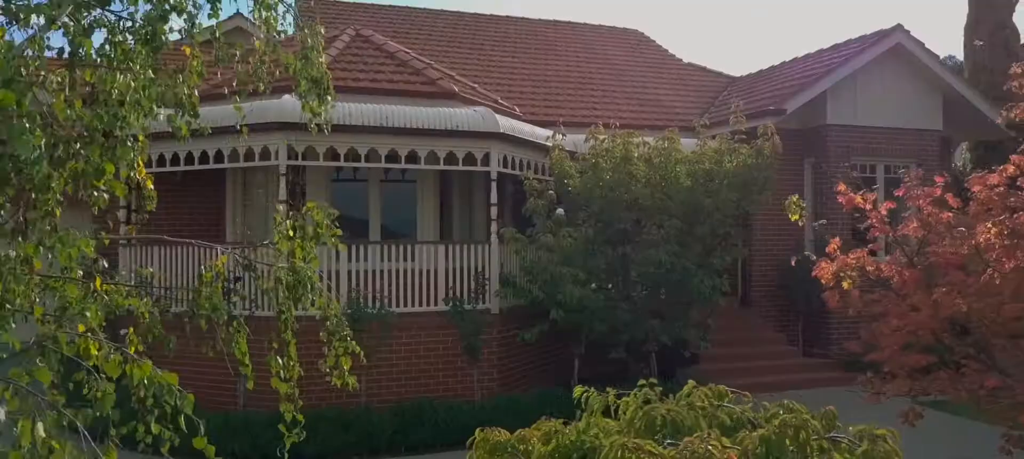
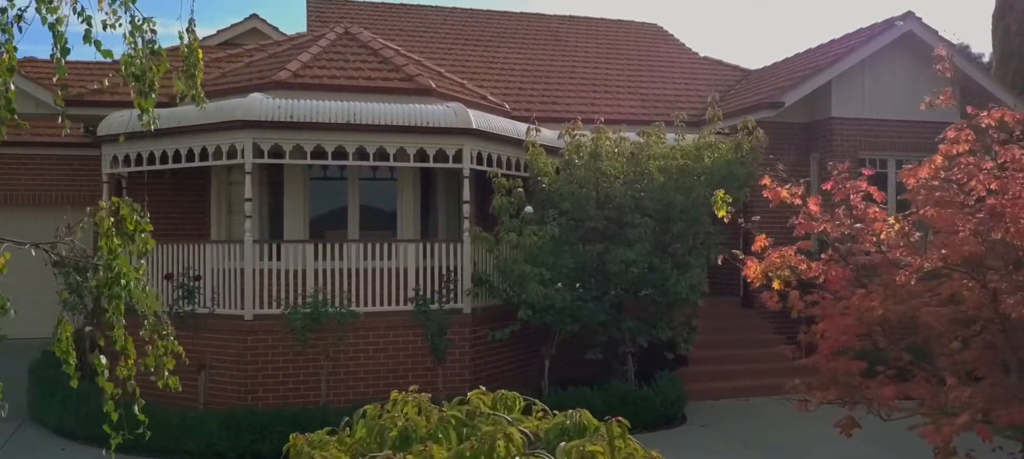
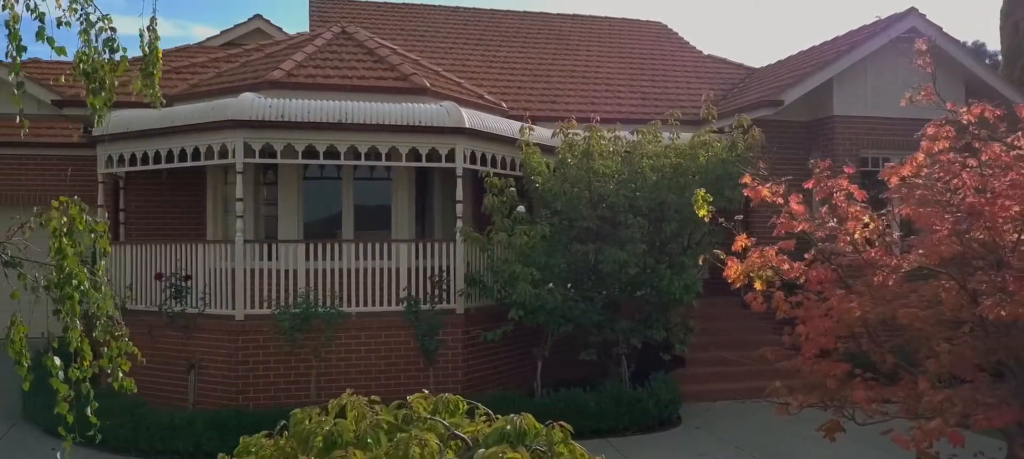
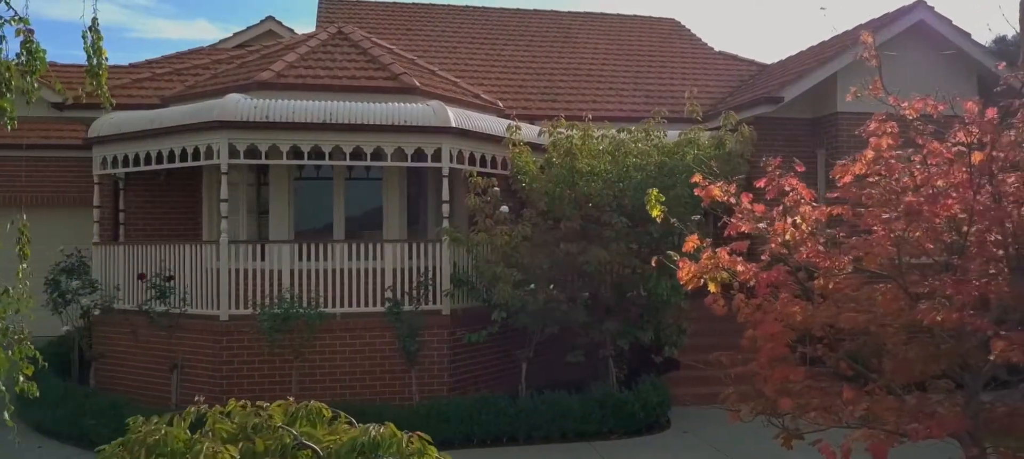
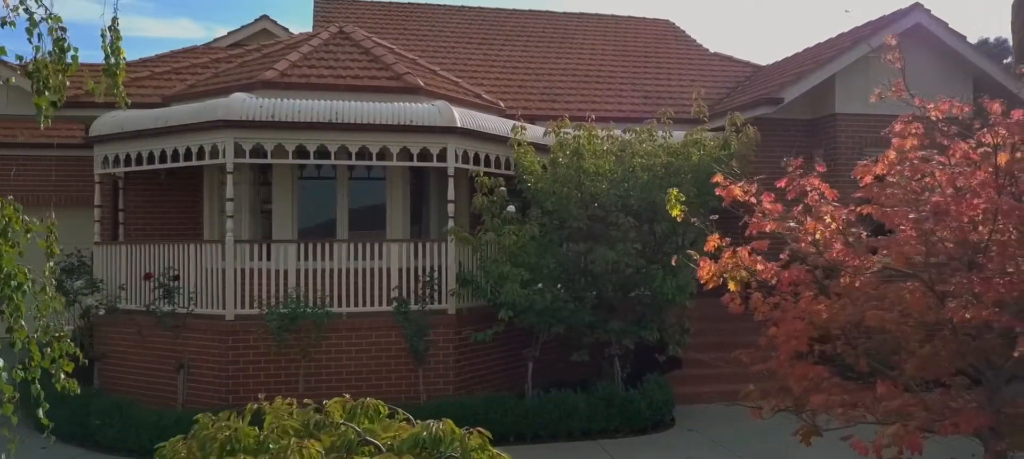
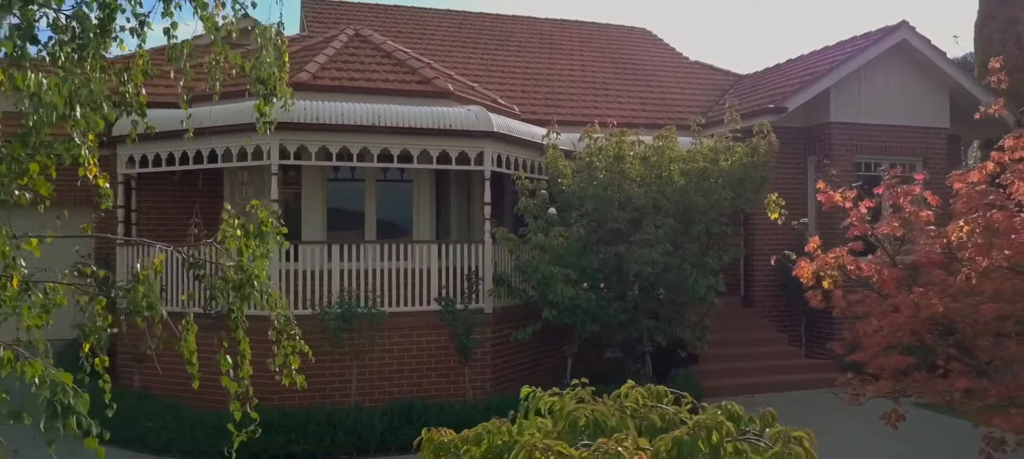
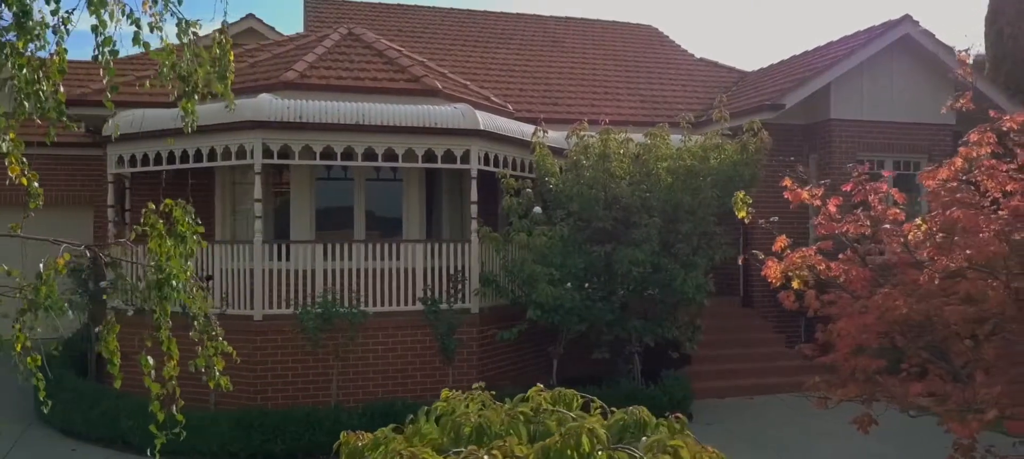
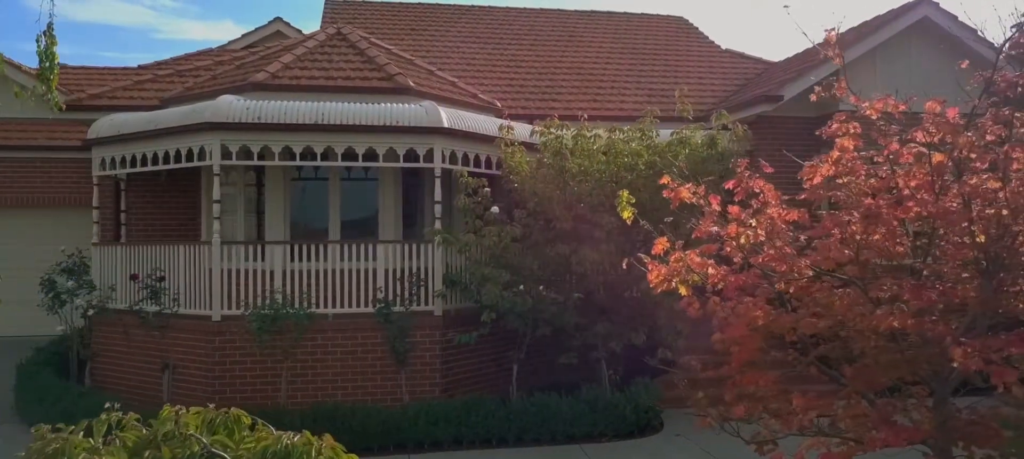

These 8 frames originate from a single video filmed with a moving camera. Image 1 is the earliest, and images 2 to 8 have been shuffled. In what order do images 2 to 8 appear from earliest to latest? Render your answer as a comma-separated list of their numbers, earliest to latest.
6, 7, 2, 3, 5, 4, 8
